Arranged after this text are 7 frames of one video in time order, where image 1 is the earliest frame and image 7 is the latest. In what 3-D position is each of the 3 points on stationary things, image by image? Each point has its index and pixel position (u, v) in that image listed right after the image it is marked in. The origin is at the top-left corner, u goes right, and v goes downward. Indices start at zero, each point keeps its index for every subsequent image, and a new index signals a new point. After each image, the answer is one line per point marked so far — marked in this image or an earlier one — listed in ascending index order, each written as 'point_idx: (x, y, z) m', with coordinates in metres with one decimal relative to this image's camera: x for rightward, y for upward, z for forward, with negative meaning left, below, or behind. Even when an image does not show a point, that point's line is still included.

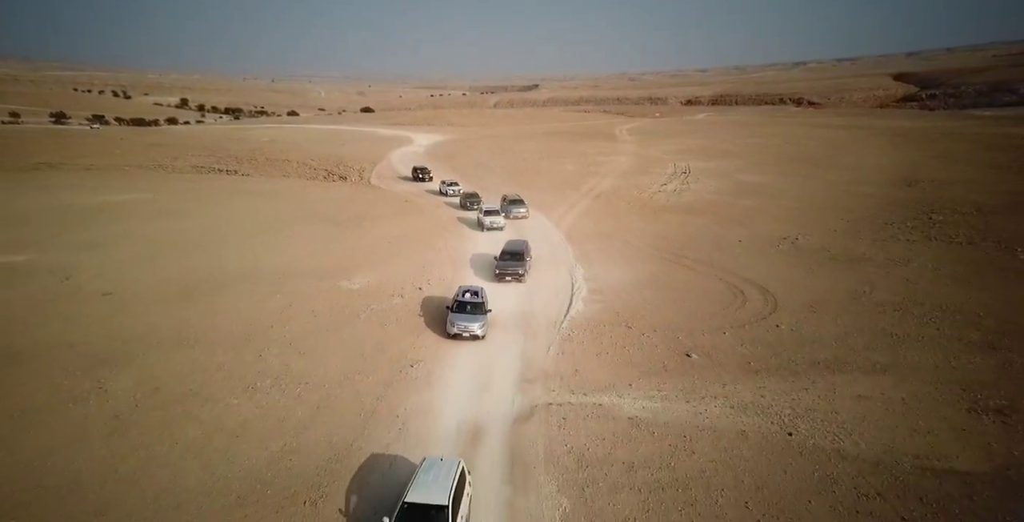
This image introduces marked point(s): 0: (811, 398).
0: (+8.8, -4.0, +14.0) m
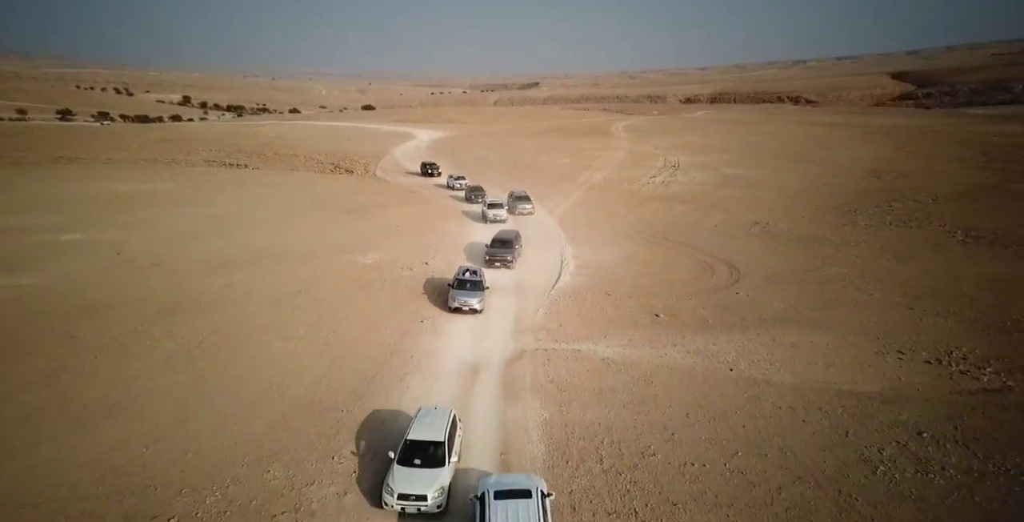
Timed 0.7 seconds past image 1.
0: (+8.5, -3.0, +16.9) m
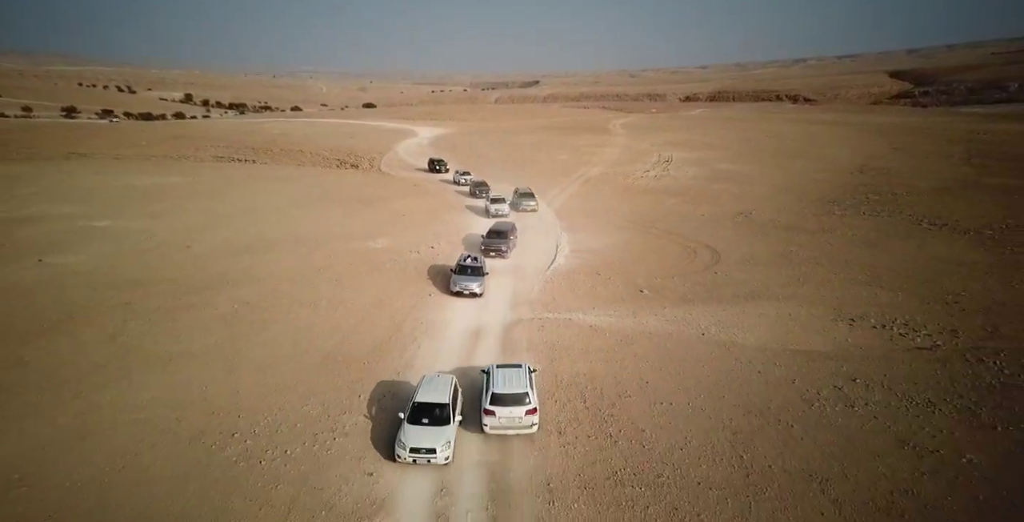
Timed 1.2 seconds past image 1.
0: (+8.5, -2.2, +19.0) m
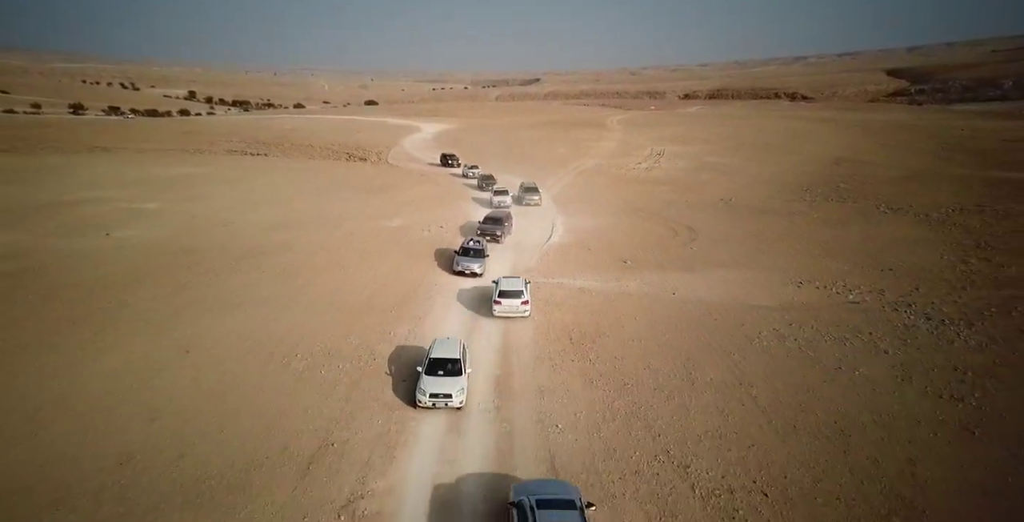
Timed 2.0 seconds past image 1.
0: (+8.5, -0.9, +22.3) m
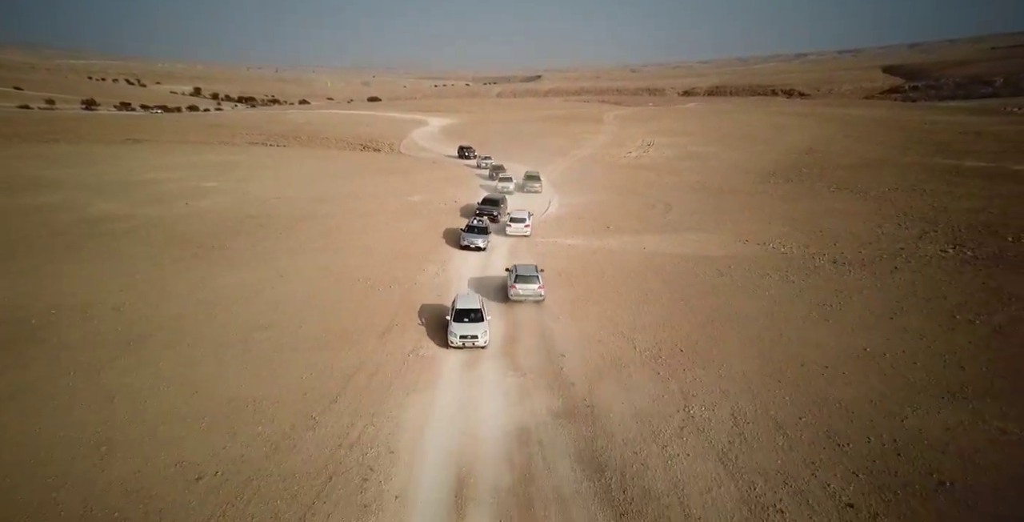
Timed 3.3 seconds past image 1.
0: (+8.7, +1.1, +27.5) m
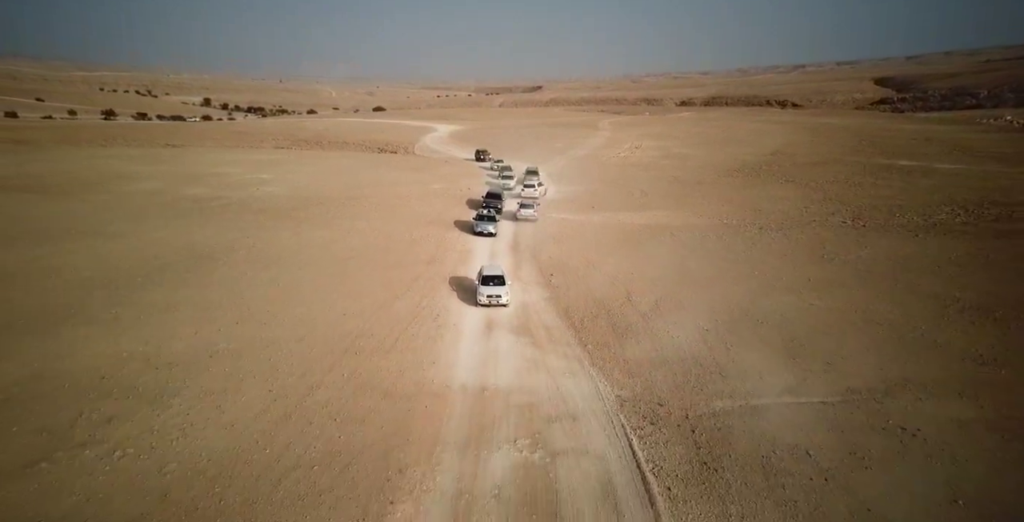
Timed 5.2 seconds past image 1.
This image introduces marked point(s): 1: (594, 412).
0: (+8.9, +2.9, +34.5) m
1: (+1.9, -3.5, +11.3) m
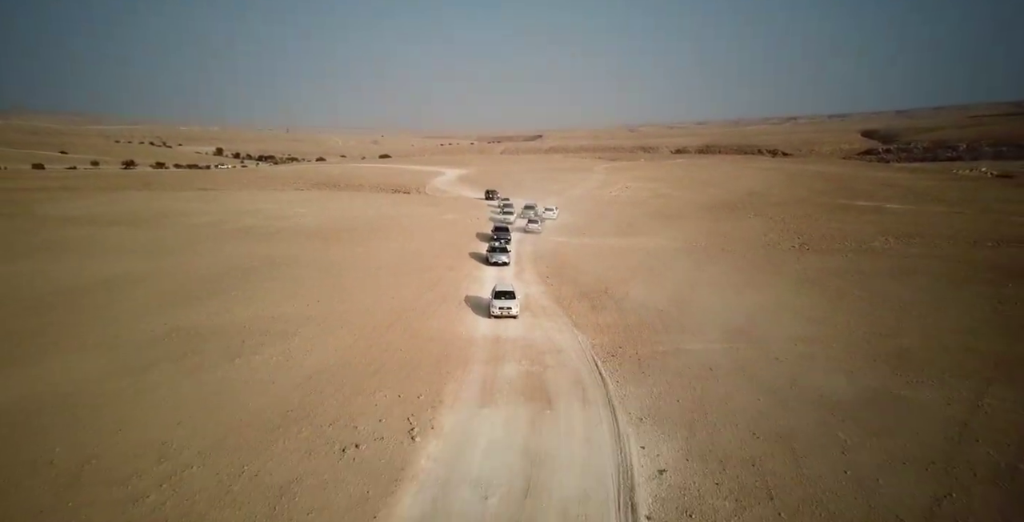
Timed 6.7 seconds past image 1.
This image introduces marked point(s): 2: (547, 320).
0: (+9.1, +1.2, +40.3) m
1: (+2.1, -3.0, +16.5) m
2: (+1.4, -2.4, +19.2) m
